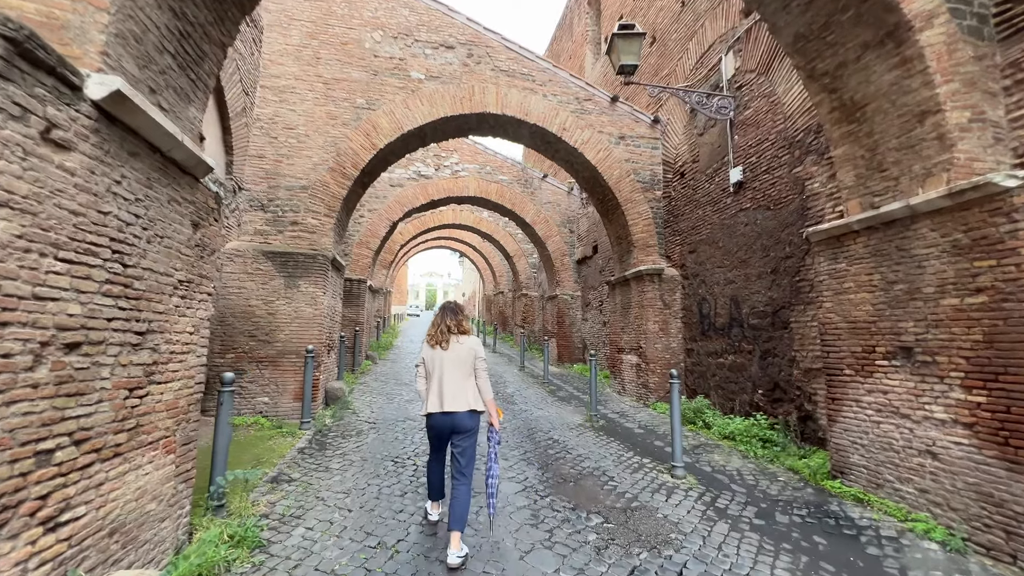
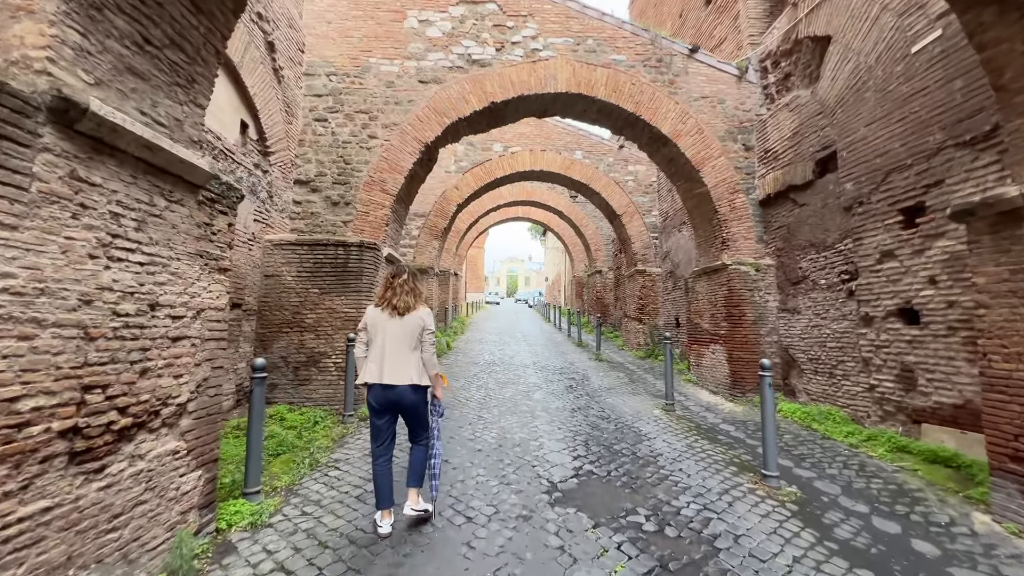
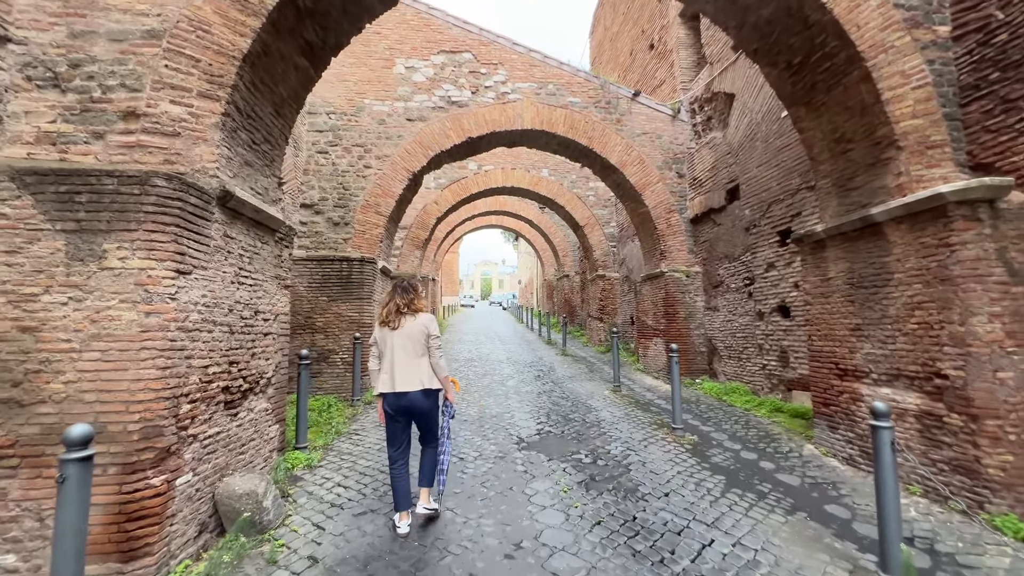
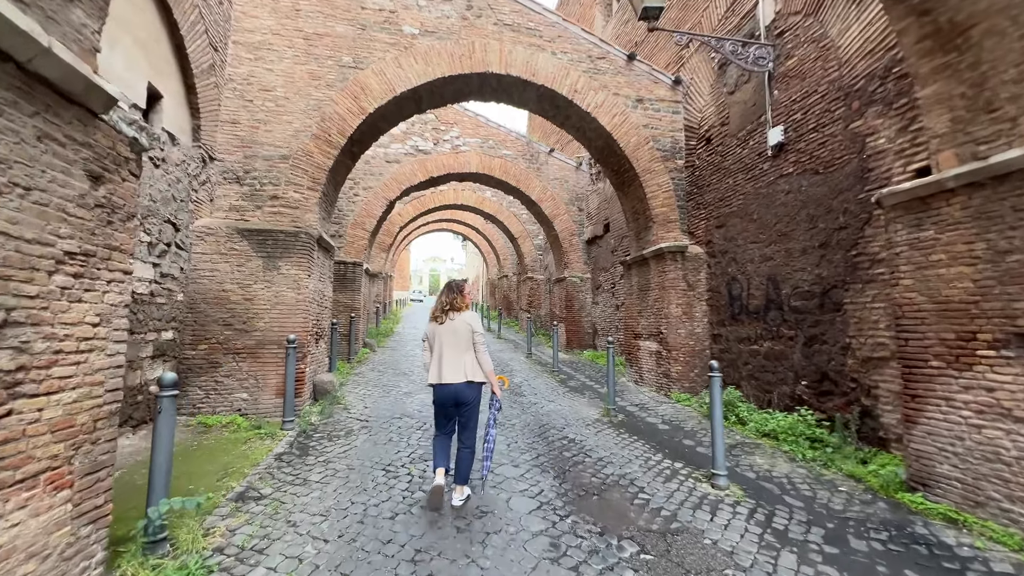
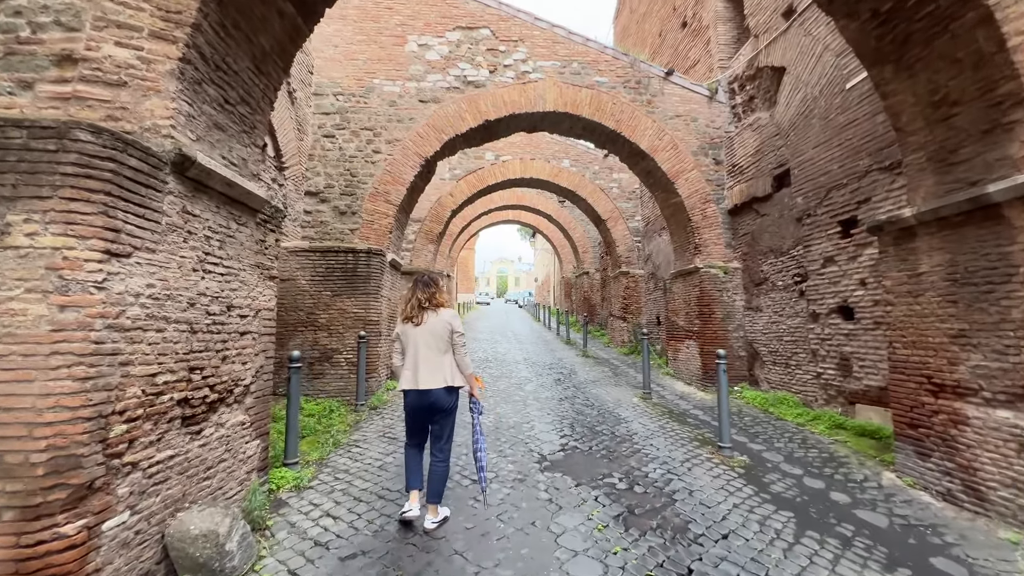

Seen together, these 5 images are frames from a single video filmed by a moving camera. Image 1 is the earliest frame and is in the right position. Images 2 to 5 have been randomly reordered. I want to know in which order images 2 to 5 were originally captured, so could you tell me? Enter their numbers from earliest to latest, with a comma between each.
4, 3, 5, 2
